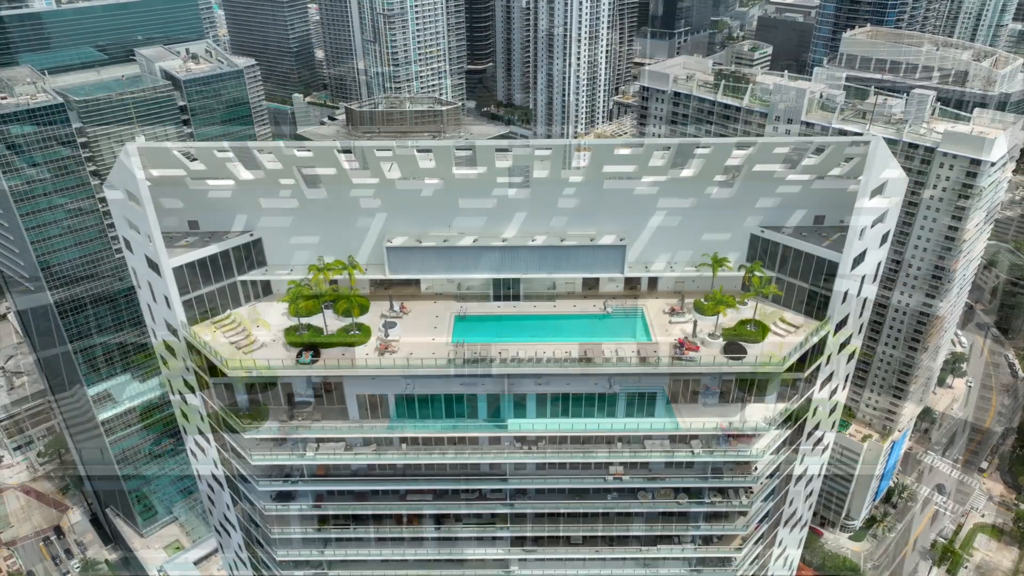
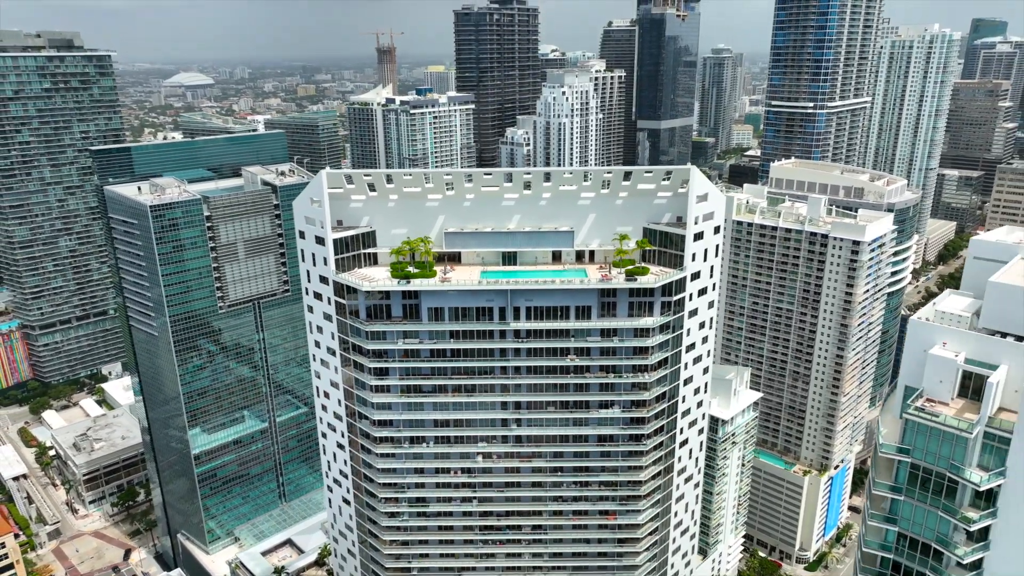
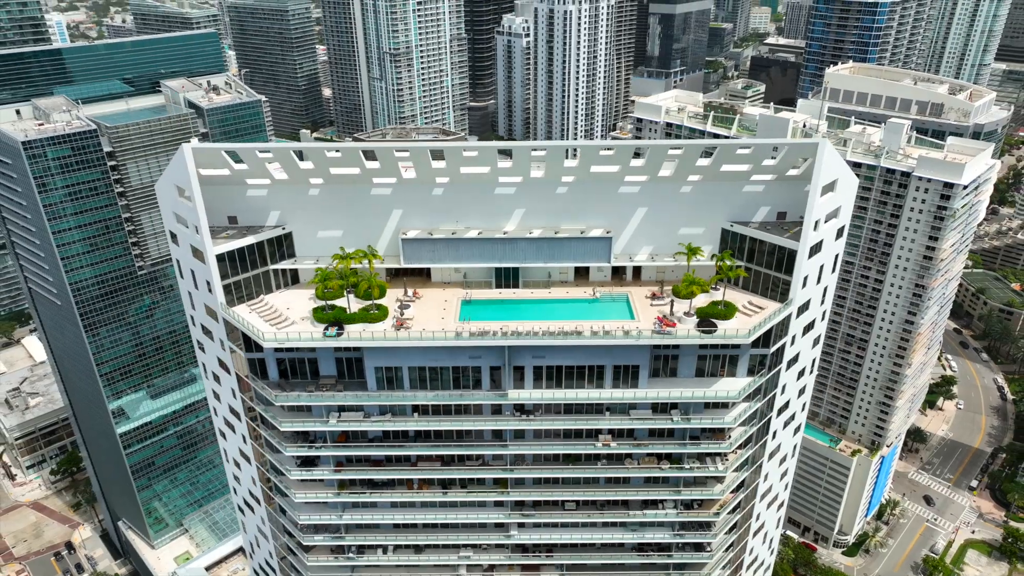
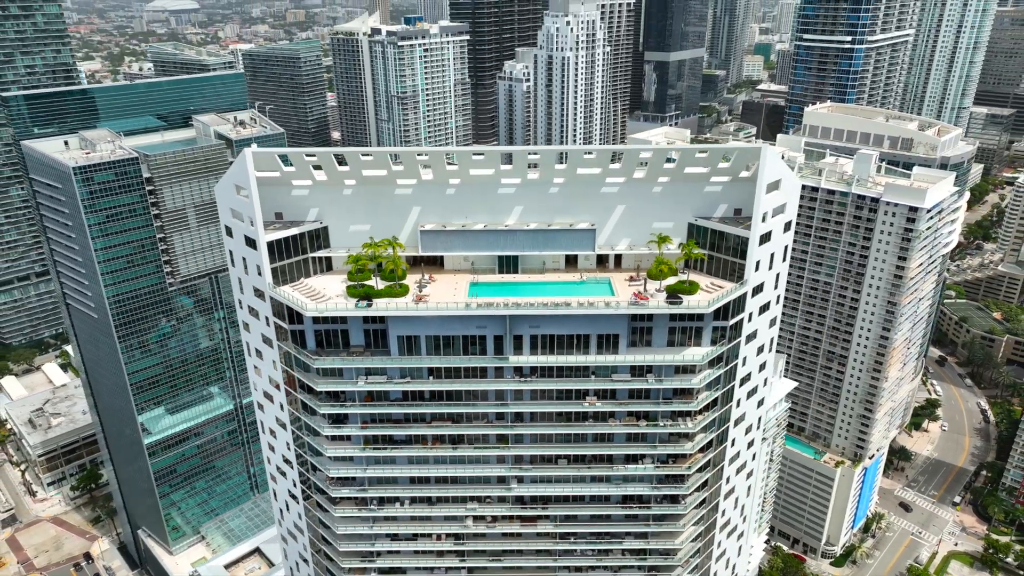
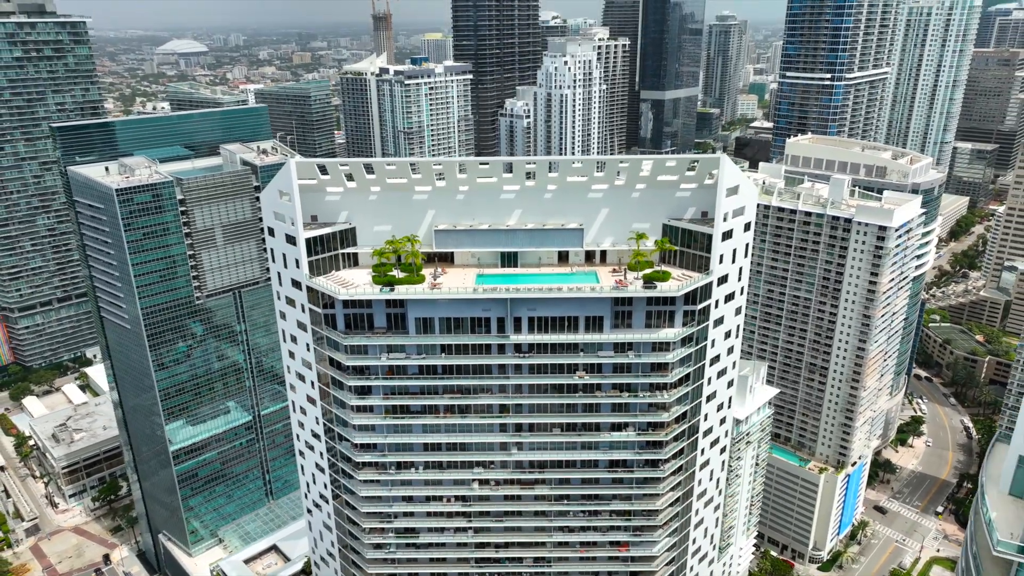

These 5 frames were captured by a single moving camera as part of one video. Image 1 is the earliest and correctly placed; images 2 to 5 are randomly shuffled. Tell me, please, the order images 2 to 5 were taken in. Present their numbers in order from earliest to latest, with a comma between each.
3, 4, 5, 2
